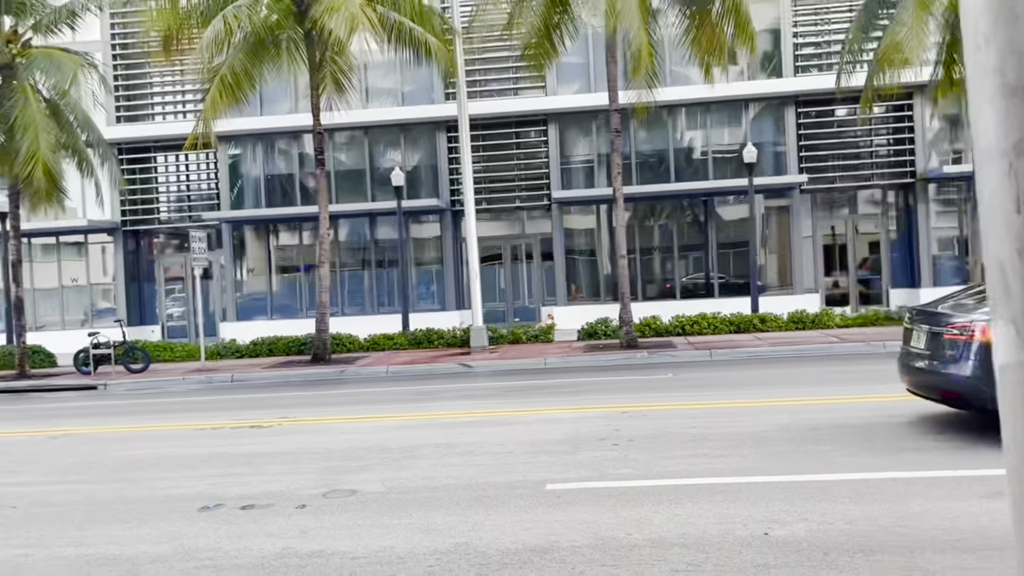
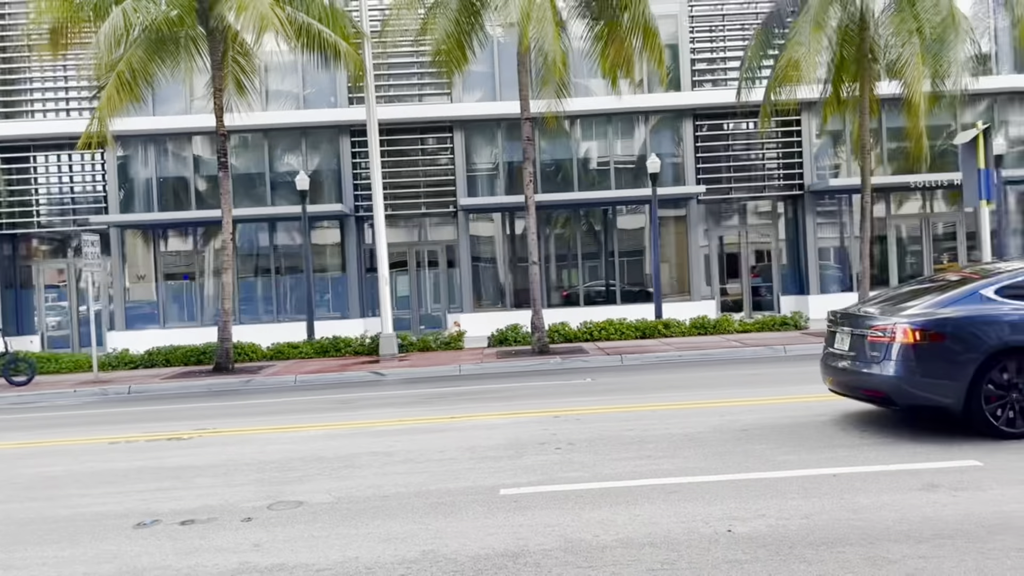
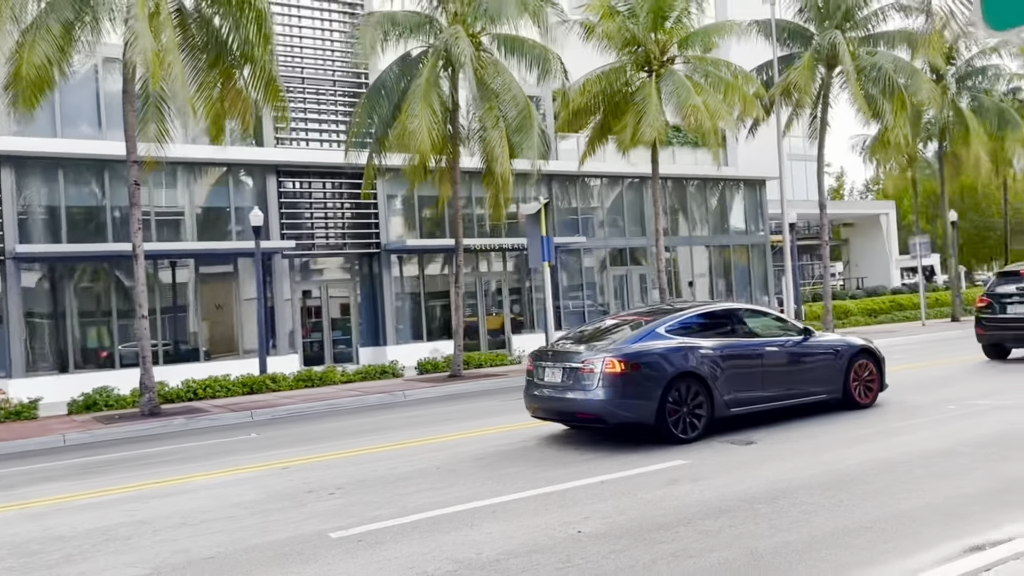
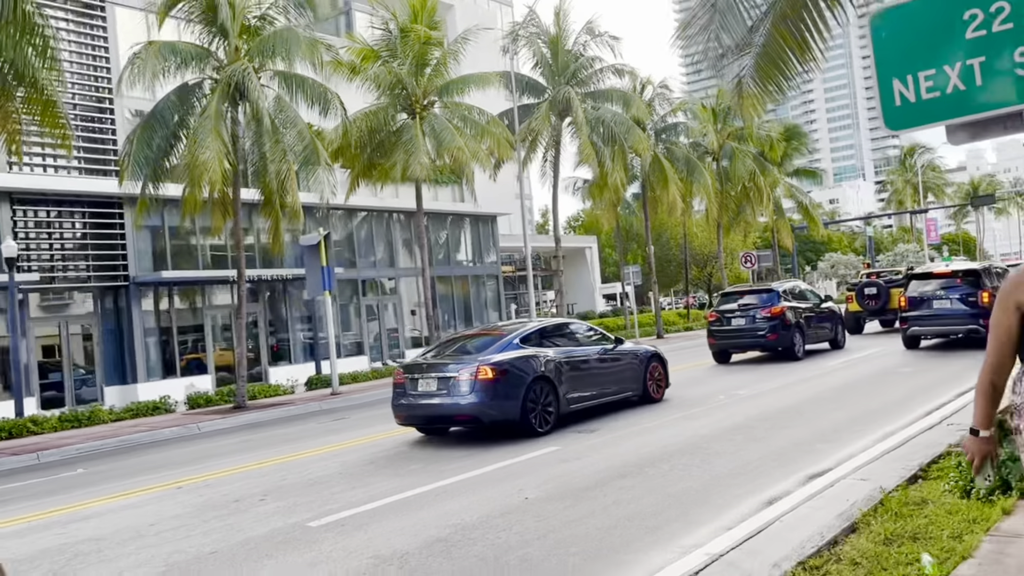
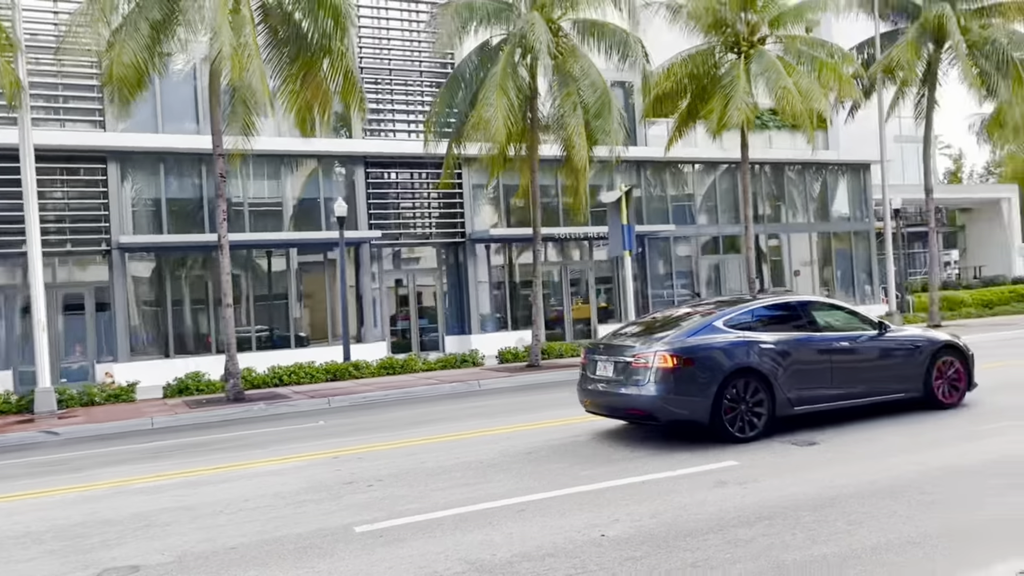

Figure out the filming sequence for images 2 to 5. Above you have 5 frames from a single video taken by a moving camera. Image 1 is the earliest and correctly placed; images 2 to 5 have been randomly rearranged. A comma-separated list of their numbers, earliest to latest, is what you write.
2, 5, 3, 4
